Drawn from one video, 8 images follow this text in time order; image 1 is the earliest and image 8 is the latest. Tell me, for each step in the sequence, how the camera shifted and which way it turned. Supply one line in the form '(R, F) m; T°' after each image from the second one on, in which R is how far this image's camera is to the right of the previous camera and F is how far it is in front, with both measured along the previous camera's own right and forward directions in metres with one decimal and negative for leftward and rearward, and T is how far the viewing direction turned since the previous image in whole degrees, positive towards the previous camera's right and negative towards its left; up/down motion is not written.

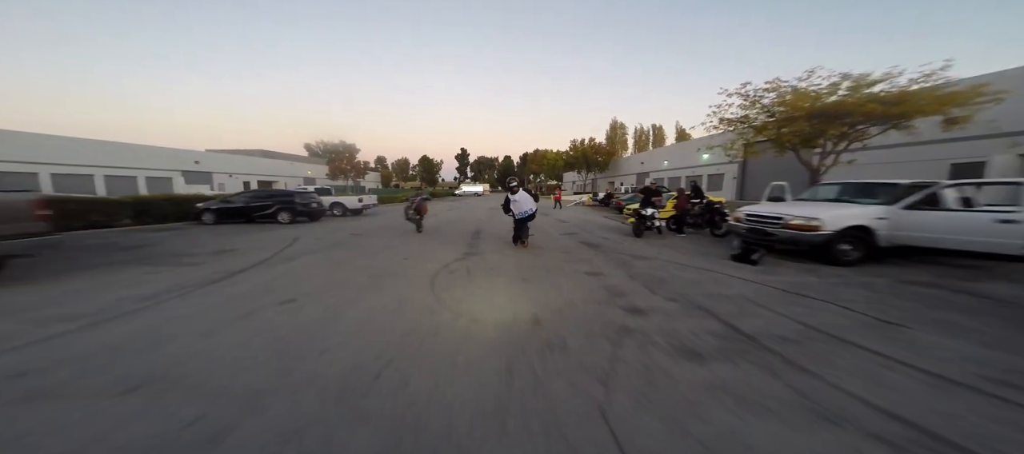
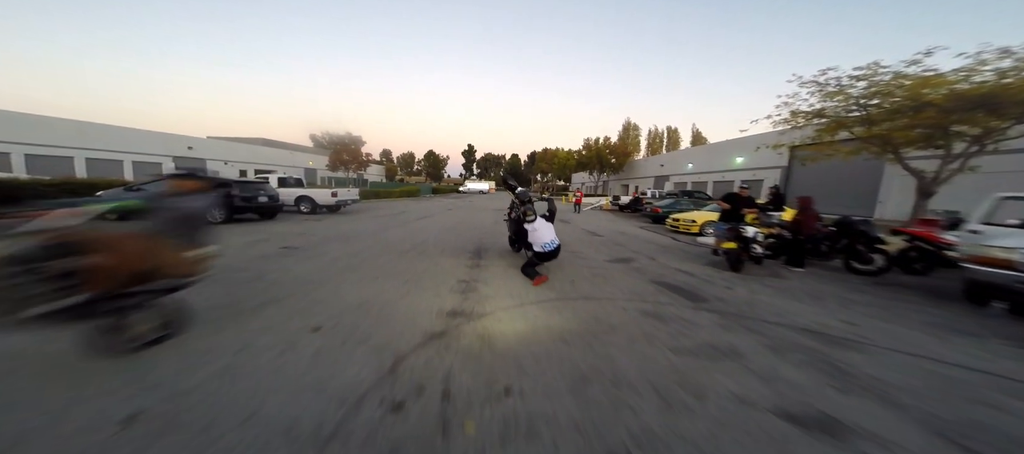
(-0.5, +4.0) m; -1°
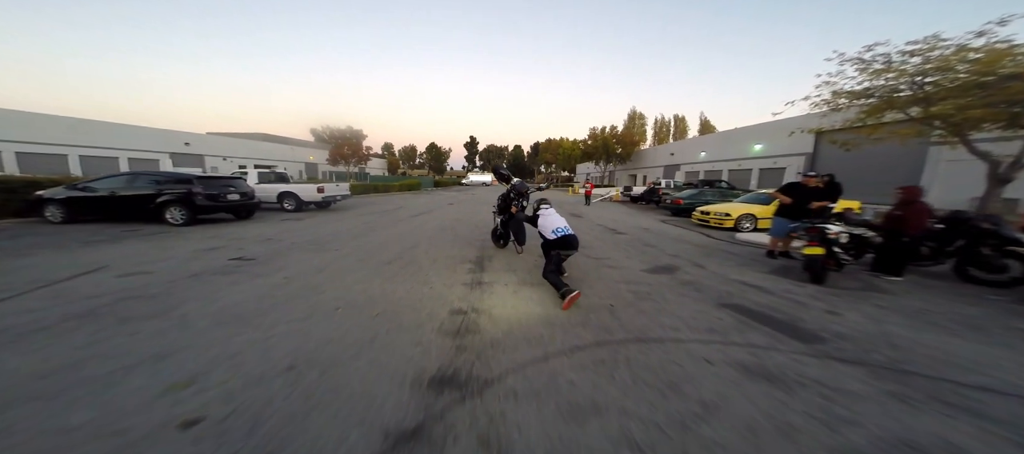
(-0.1, +1.5) m; -1°
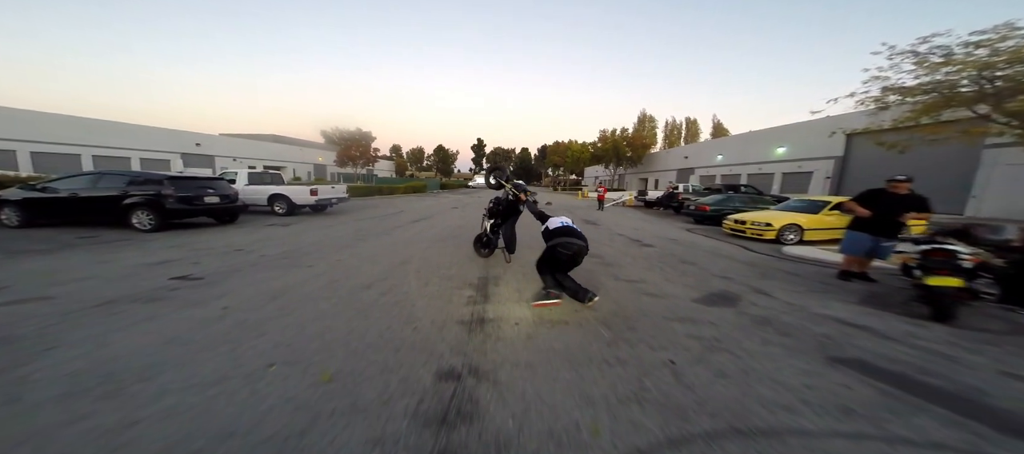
(-0.1, +1.2) m; -1°
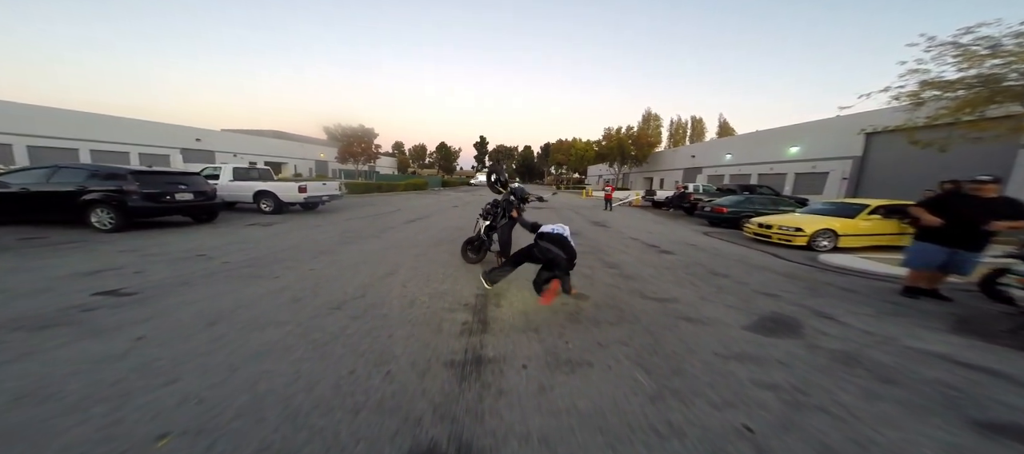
(-0.1, +0.8) m; 0°
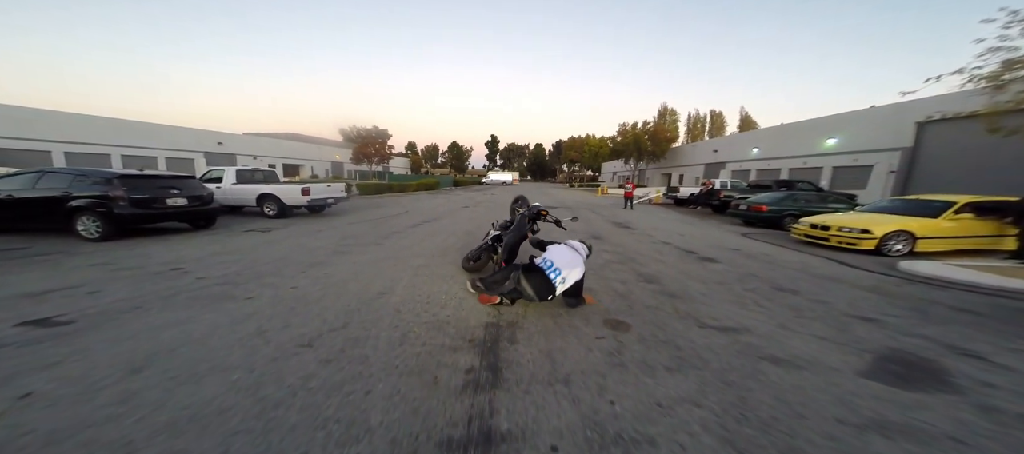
(-0.1, +0.8) m; -3°
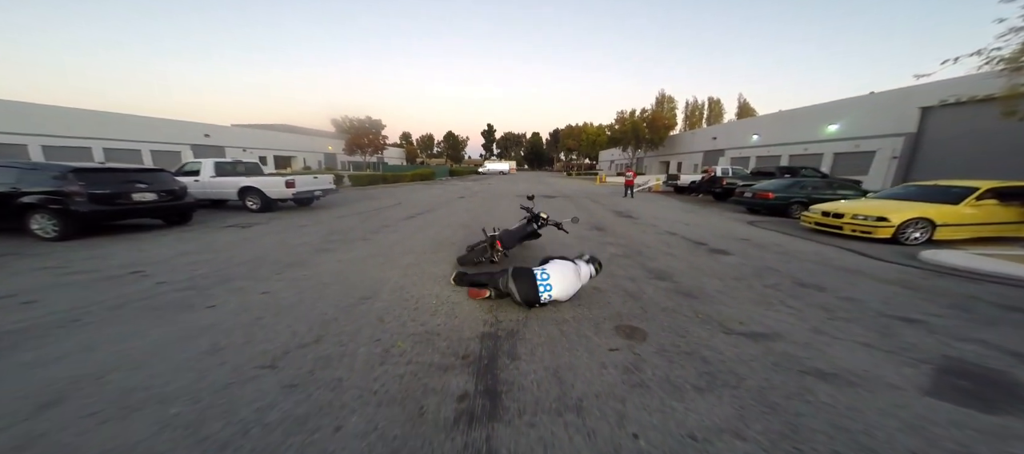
(0.0, +0.4) m; +1°
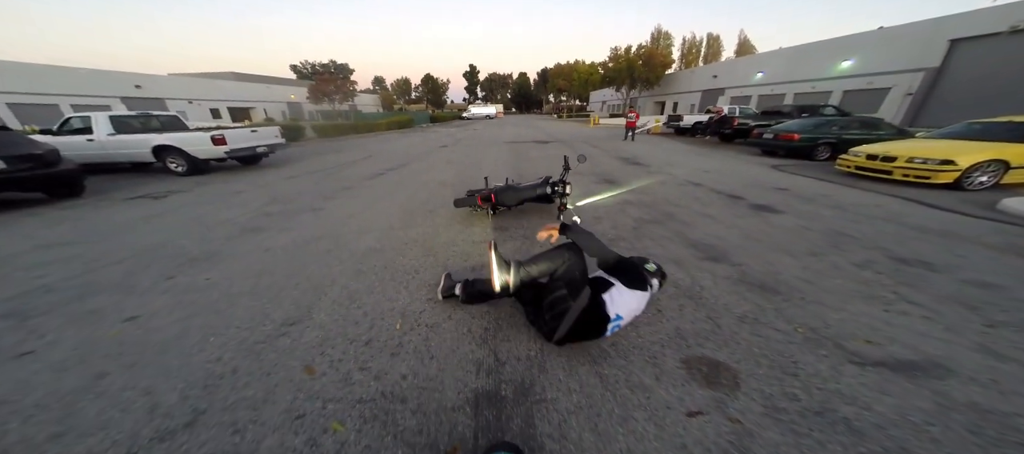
(-0.1, +1.3) m; +2°
